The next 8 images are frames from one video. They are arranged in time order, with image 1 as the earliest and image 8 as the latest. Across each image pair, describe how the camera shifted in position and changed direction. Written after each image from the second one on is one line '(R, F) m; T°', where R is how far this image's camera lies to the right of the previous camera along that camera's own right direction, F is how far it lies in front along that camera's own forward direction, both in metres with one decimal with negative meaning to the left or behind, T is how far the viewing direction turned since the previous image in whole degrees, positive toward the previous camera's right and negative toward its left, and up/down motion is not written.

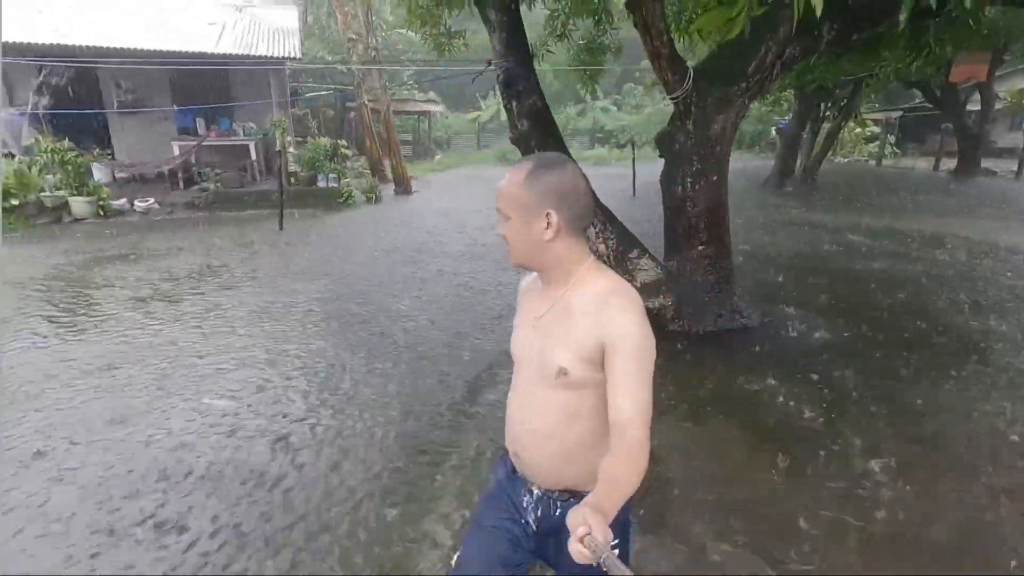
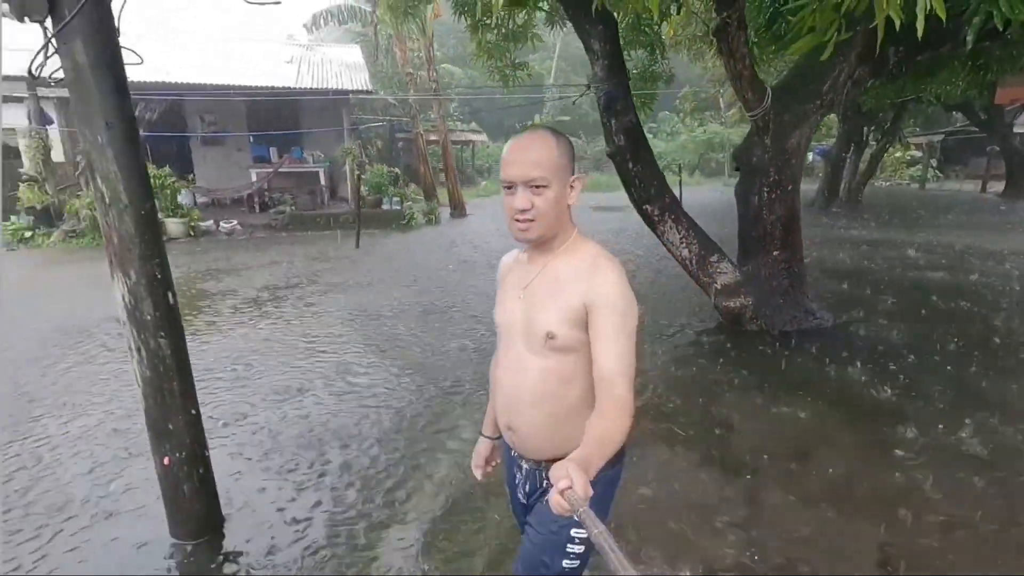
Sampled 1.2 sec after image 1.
(-0.6, -0.5) m; -3°
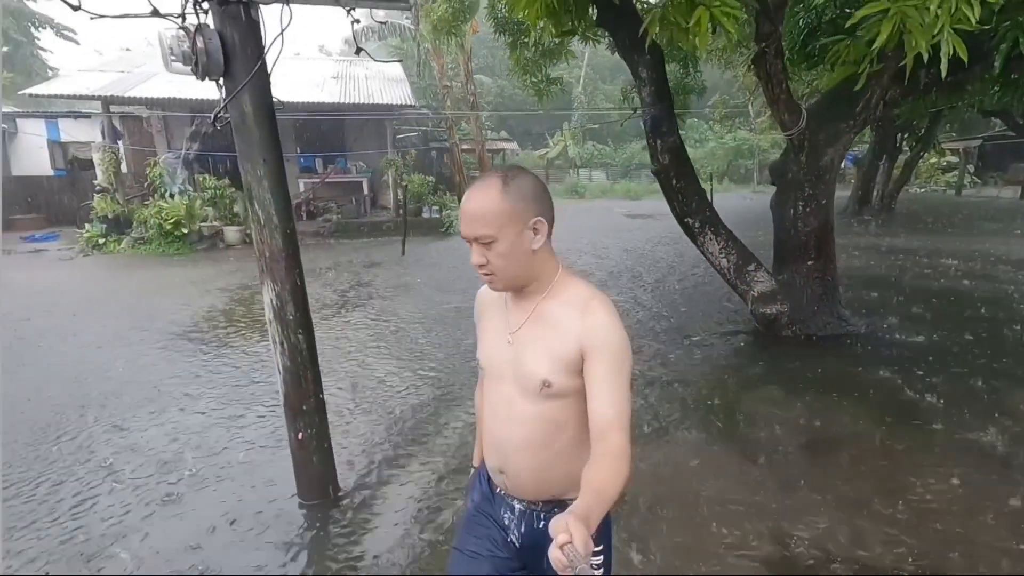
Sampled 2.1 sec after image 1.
(-0.3, -0.5) m; -2°
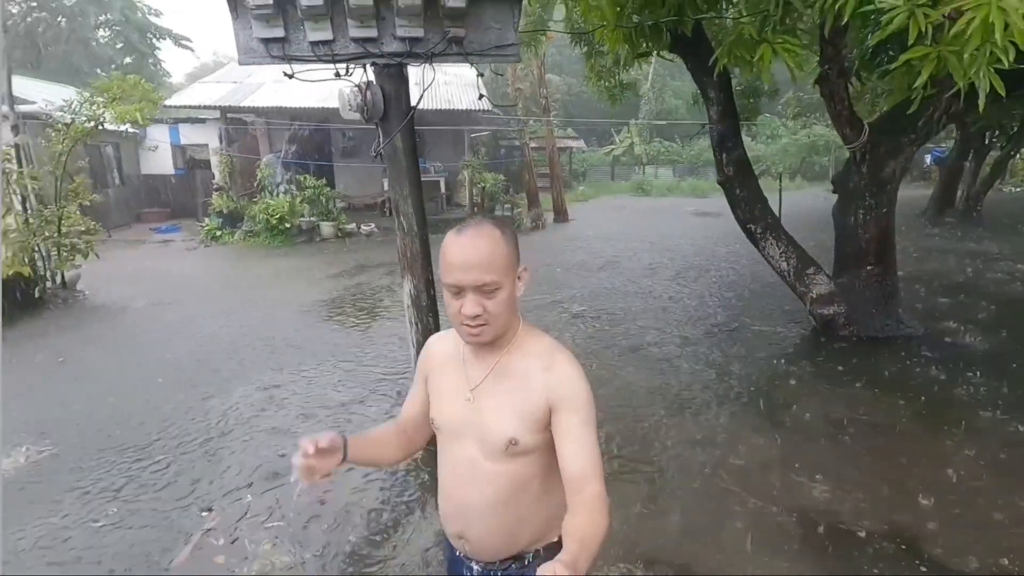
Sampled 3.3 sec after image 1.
(-0.2, -0.8) m; -6°
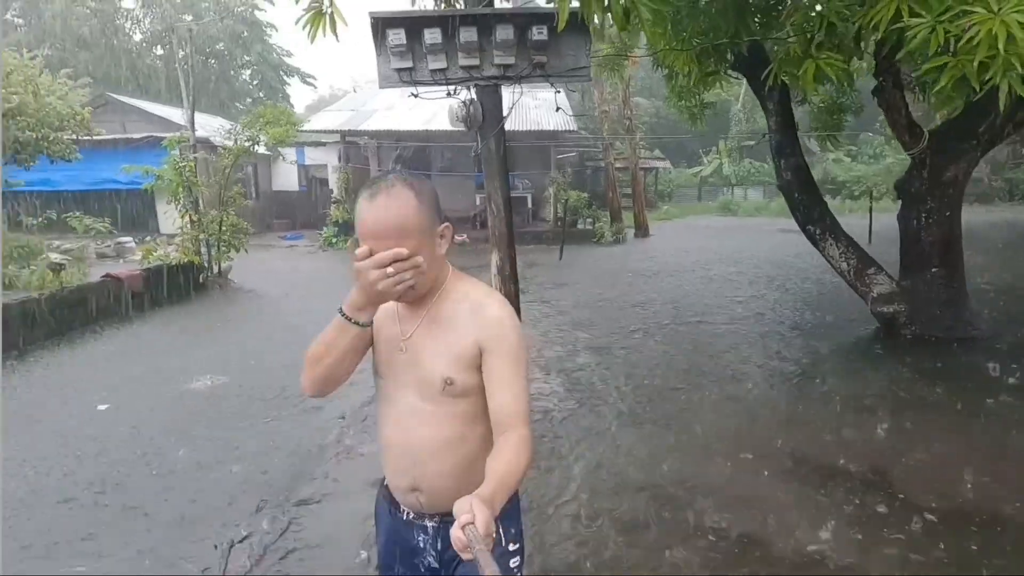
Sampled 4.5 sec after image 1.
(+0.2, -0.9) m; -9°
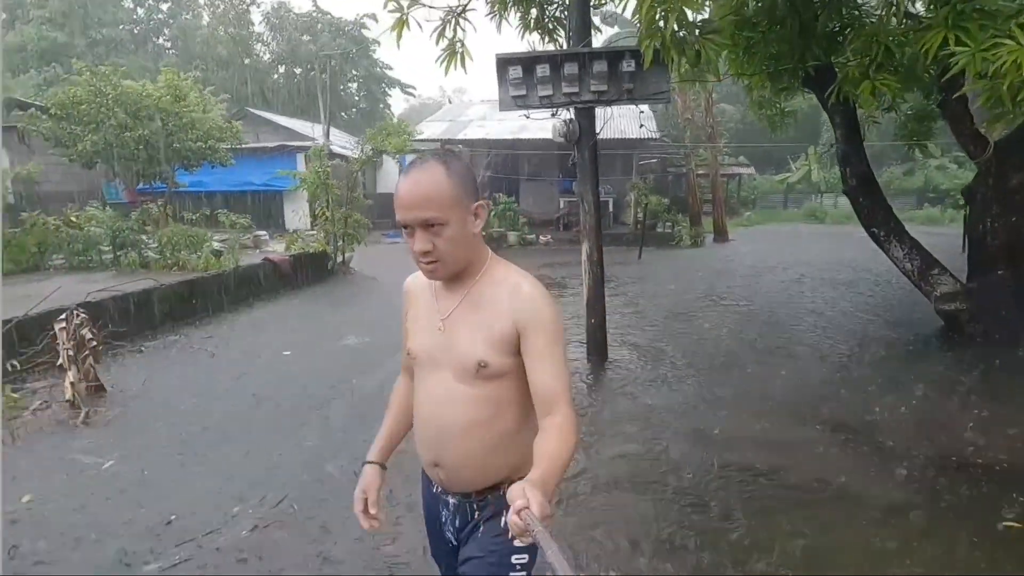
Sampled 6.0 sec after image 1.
(-0.1, -1.1) m; -8°
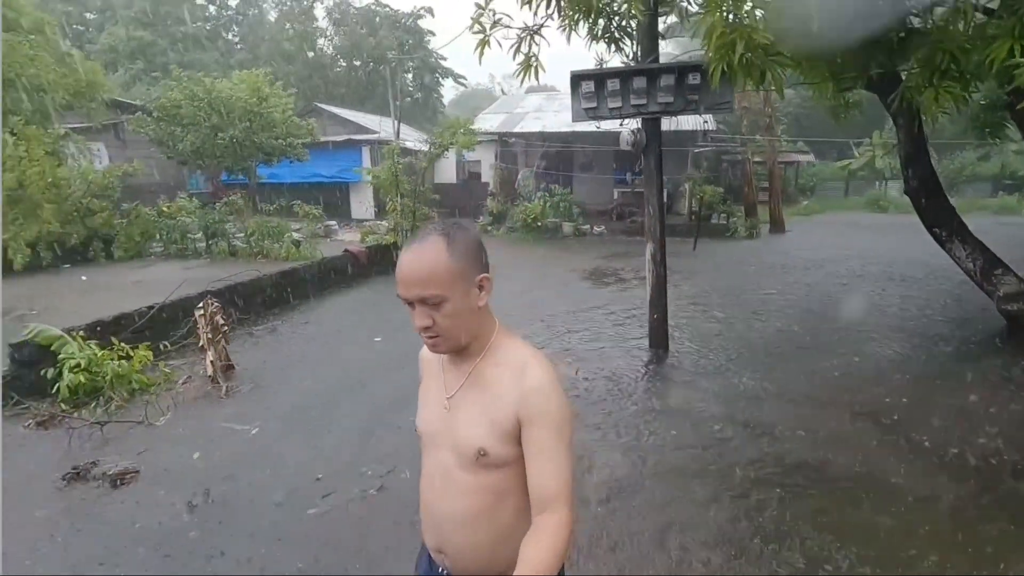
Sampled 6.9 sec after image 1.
(-0.3, -0.6) m; -5°
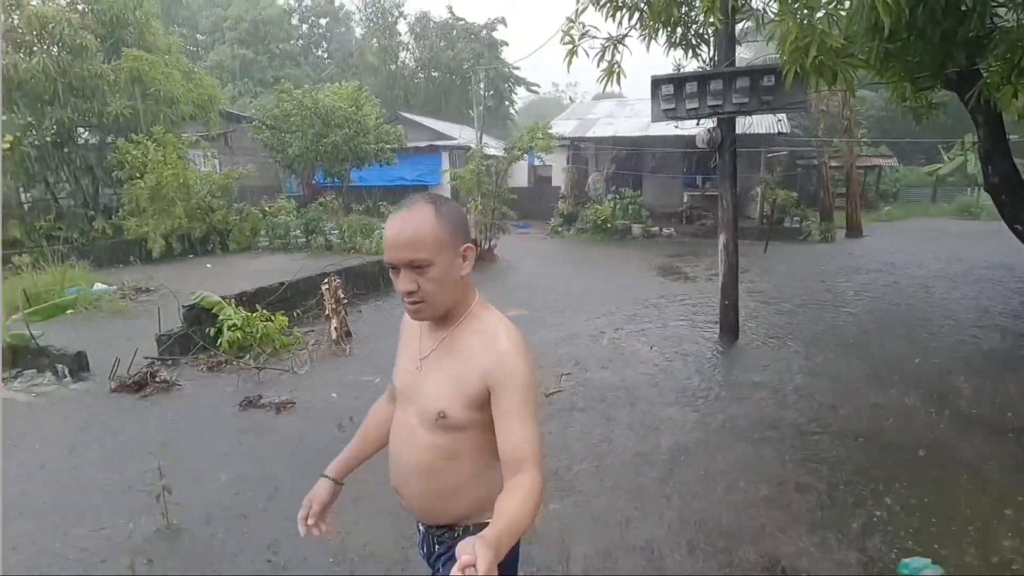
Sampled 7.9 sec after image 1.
(-0.2, -0.7) m; -6°
